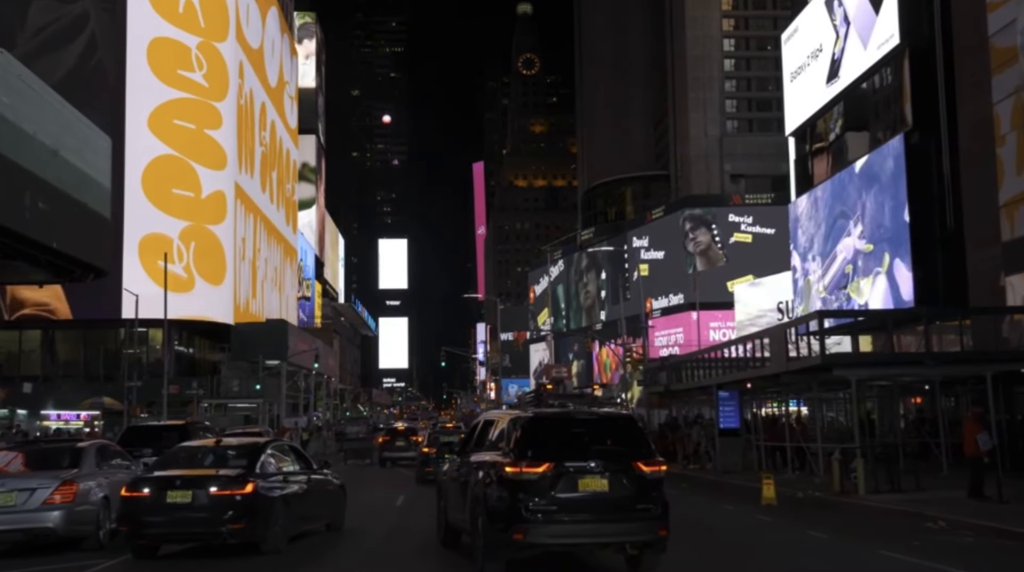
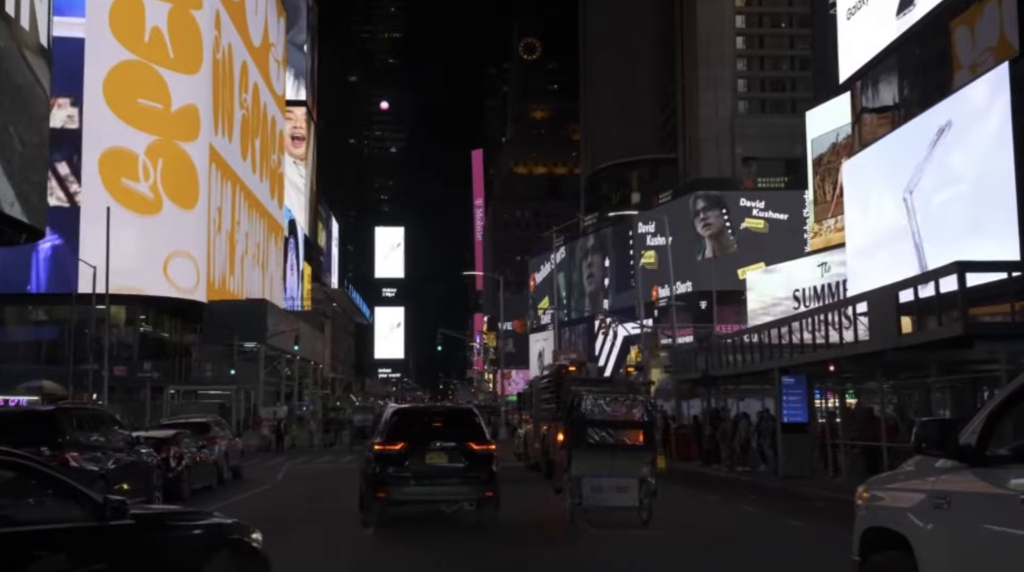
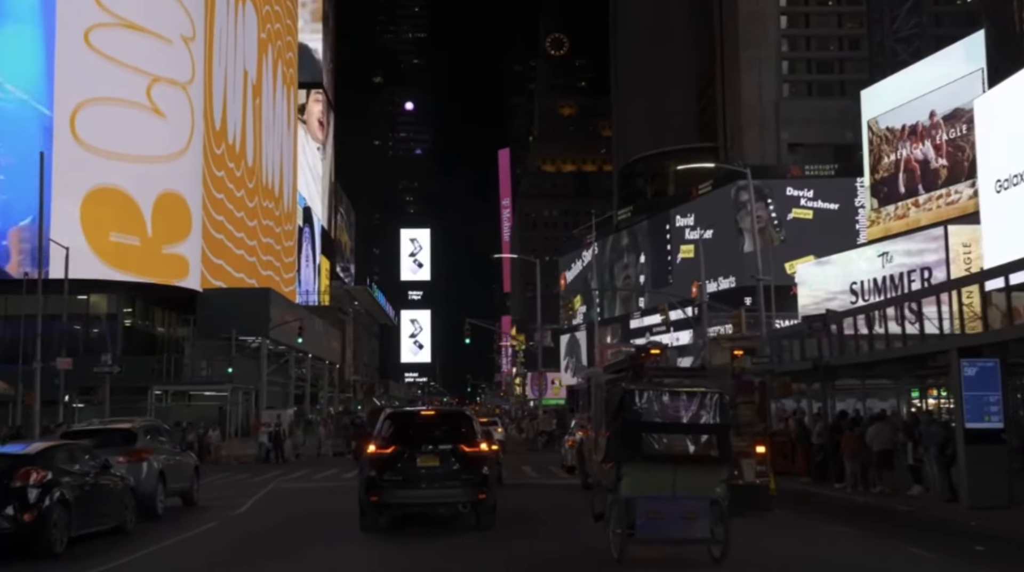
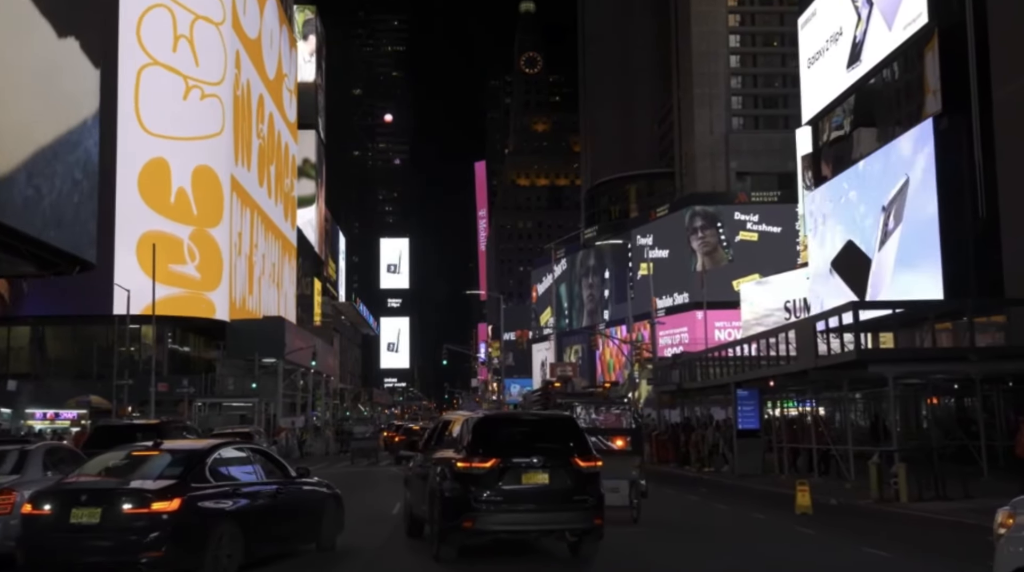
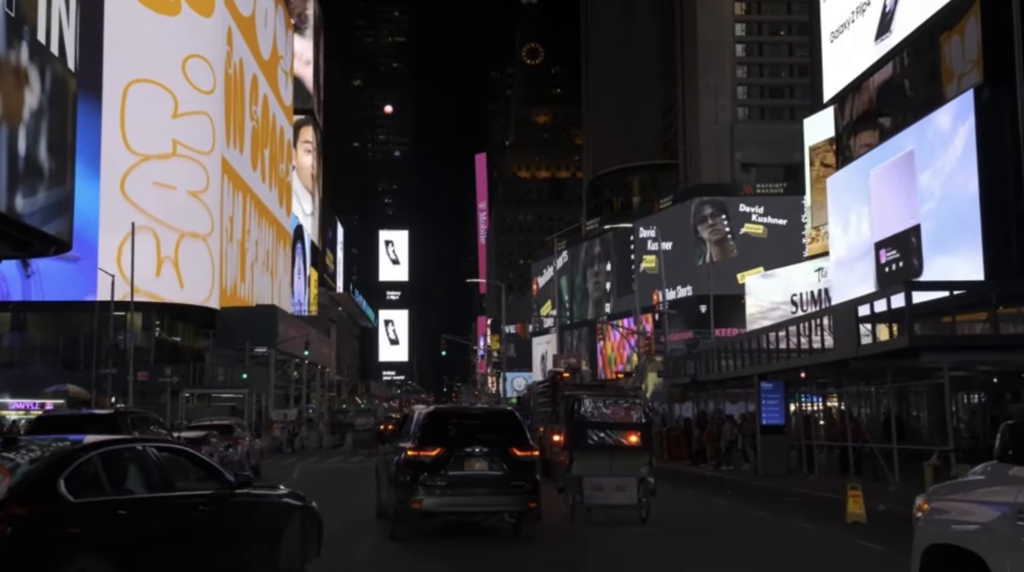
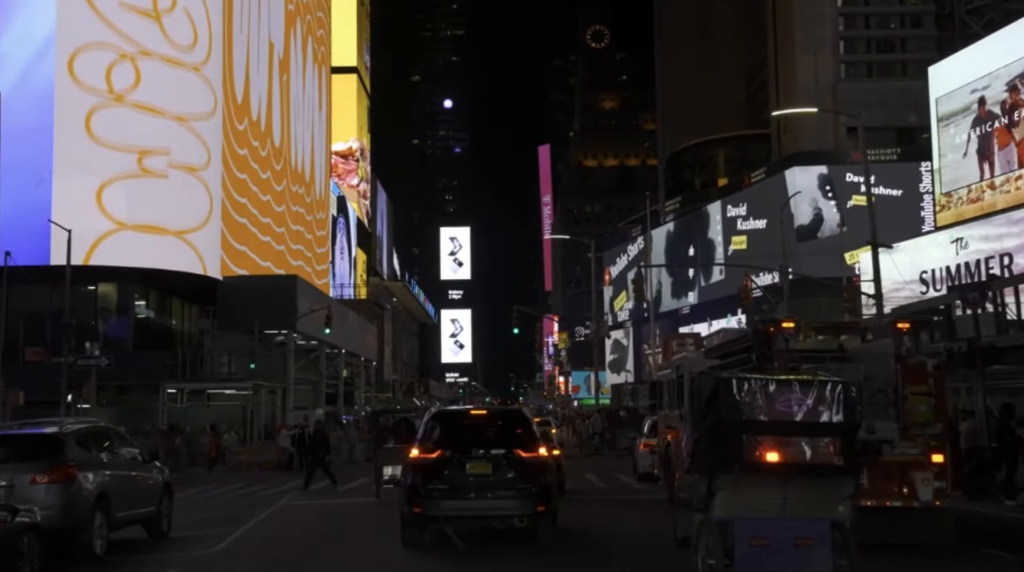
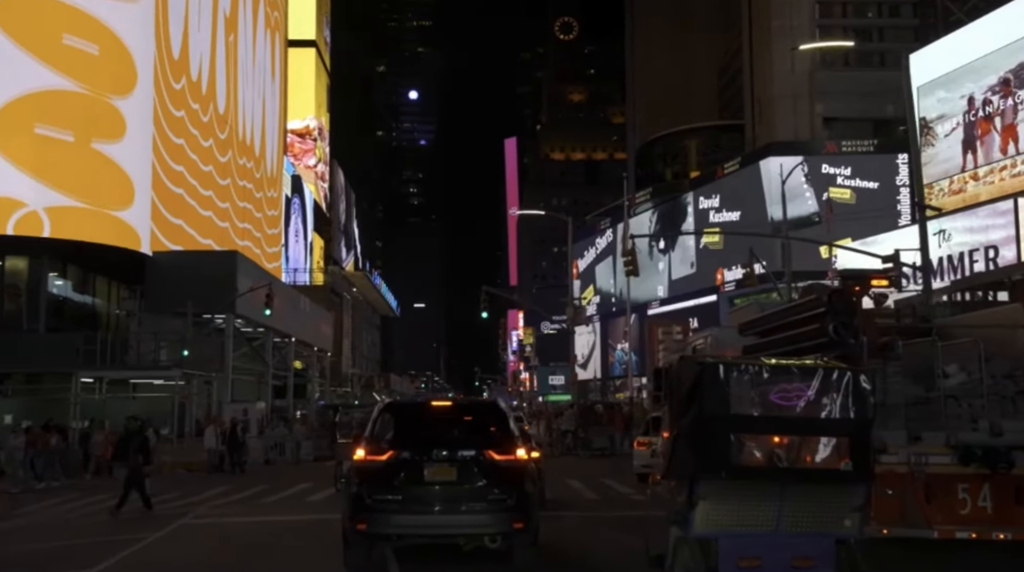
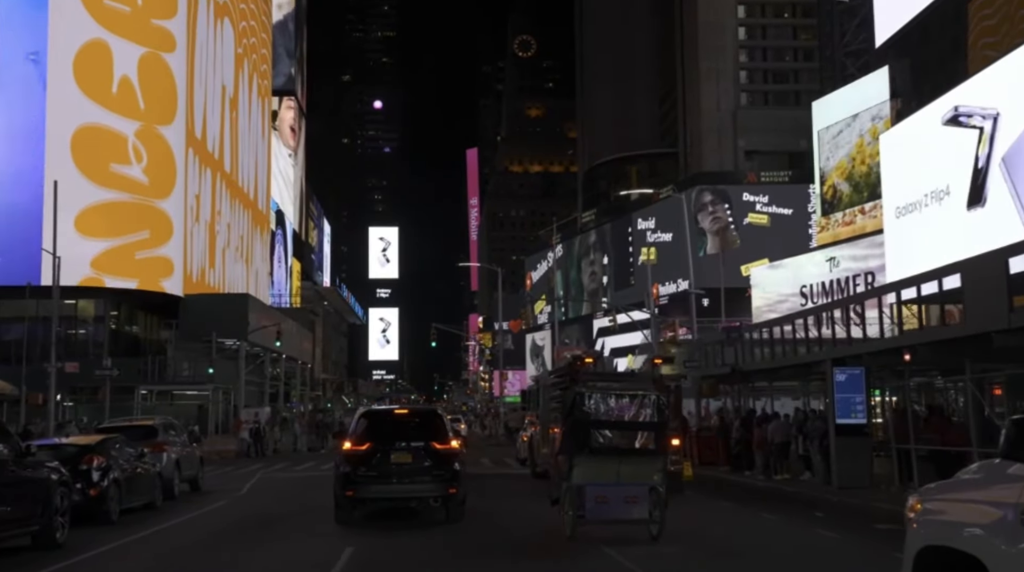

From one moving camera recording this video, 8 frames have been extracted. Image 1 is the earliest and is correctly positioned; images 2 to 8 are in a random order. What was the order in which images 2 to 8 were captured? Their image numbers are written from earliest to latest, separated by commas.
4, 5, 2, 8, 3, 6, 7
